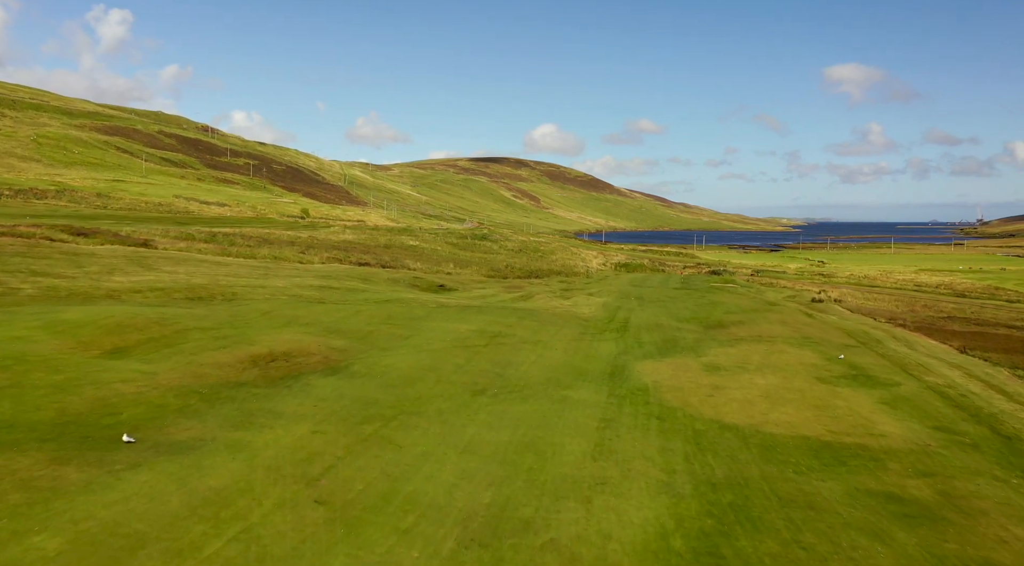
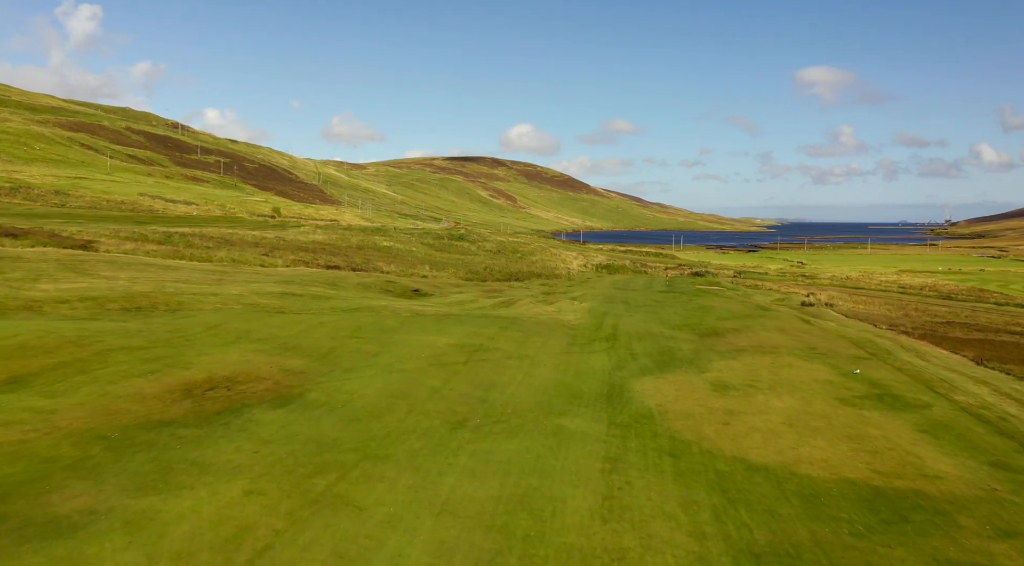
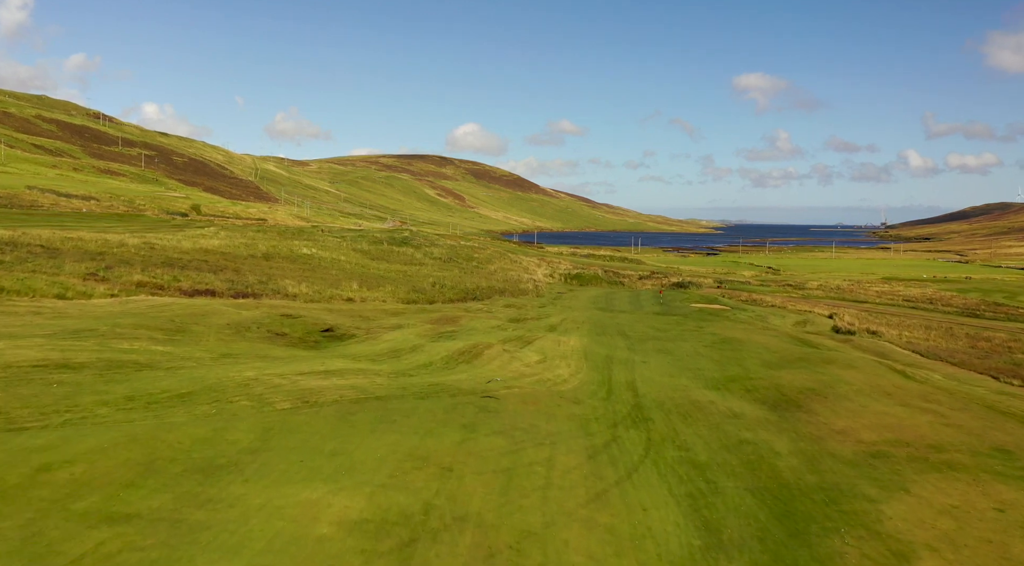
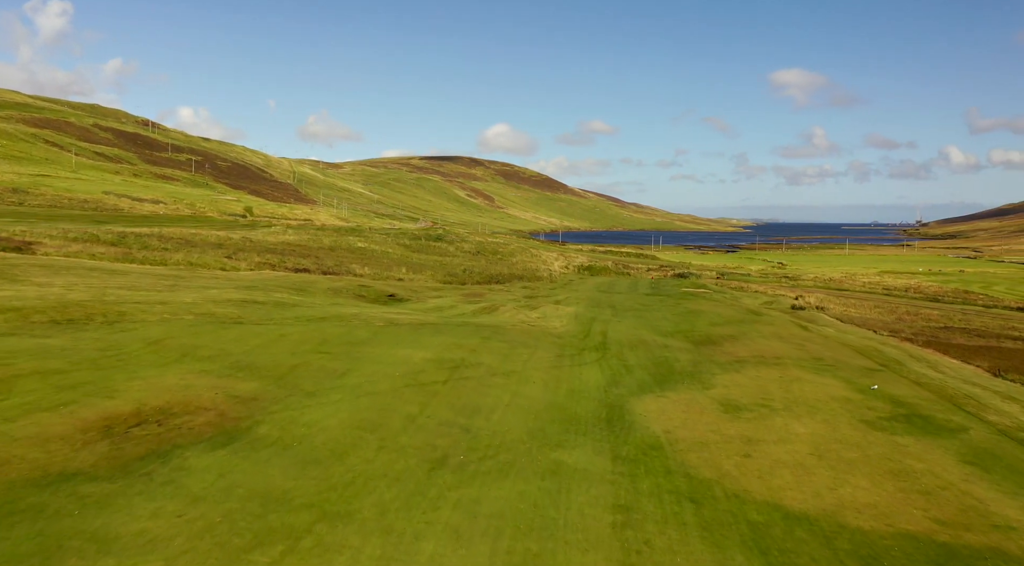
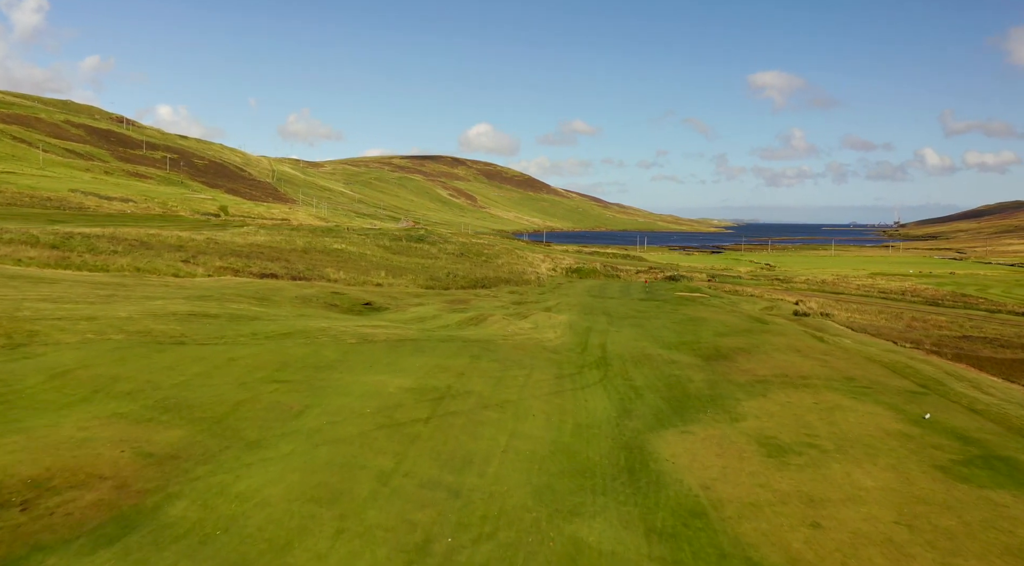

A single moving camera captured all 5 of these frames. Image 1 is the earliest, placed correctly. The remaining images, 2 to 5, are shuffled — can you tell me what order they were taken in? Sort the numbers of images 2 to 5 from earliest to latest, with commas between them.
2, 4, 5, 3
